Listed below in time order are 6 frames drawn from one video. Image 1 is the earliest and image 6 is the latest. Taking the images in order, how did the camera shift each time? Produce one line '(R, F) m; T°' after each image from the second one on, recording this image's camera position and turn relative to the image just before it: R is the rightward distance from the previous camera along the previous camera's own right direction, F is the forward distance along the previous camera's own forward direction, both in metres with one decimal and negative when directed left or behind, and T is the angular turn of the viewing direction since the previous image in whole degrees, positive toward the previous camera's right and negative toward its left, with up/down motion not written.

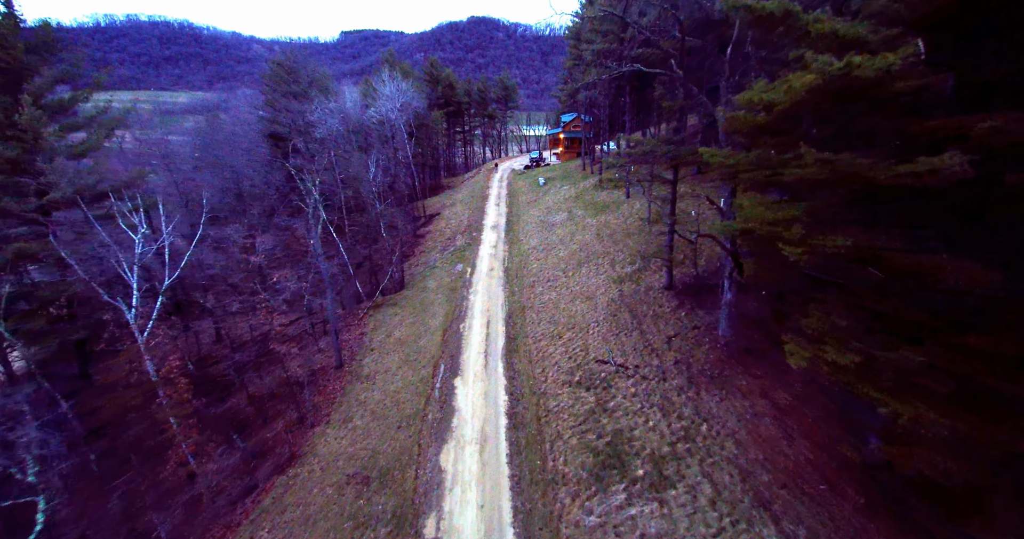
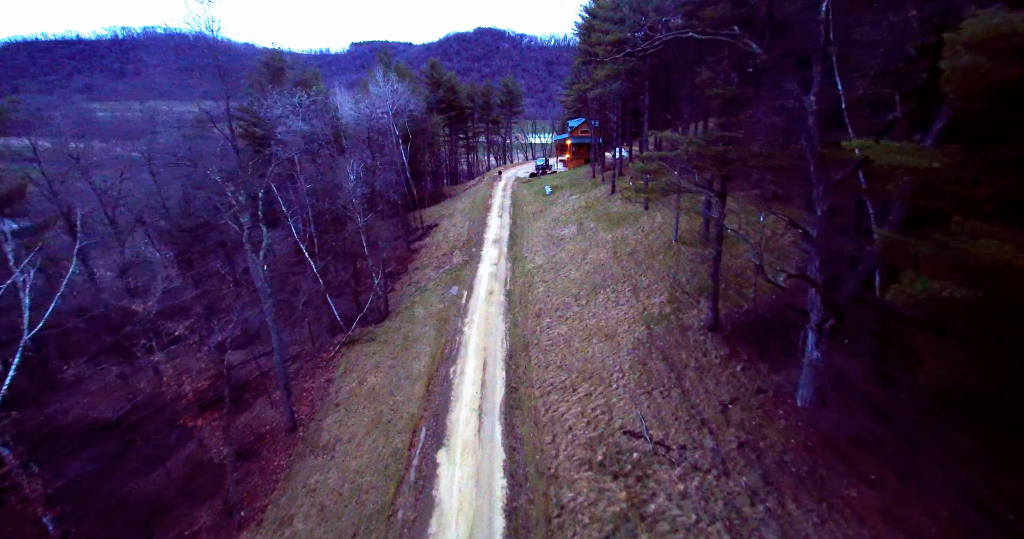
(+0.2, +4.4) m; -1°
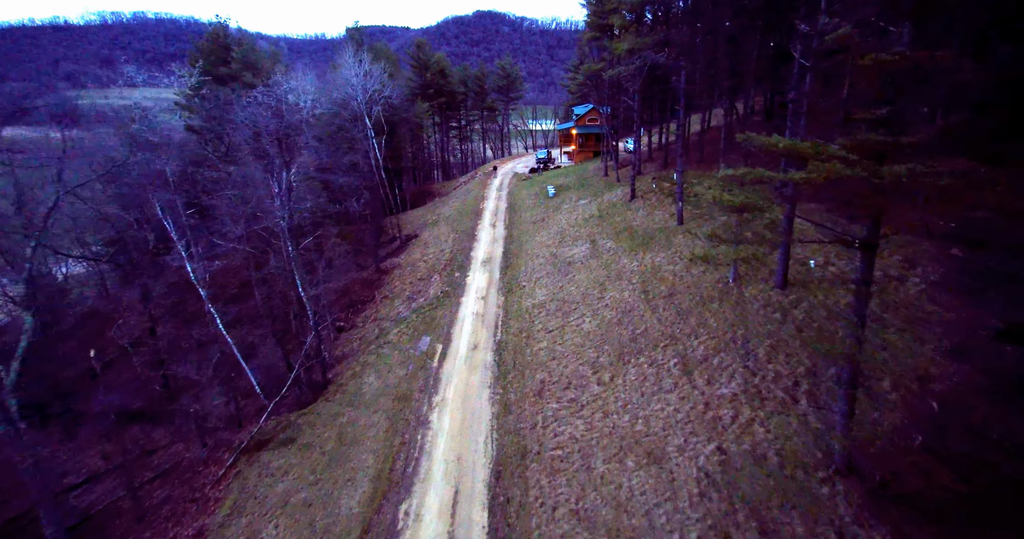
(+0.4, +7.0) m; 0°
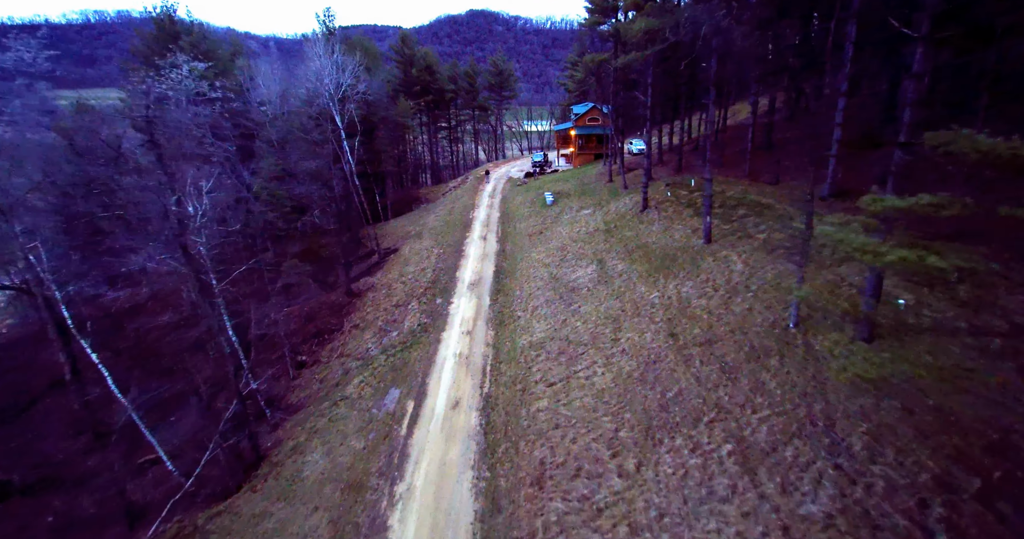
(+0.2, +3.9) m; +1°
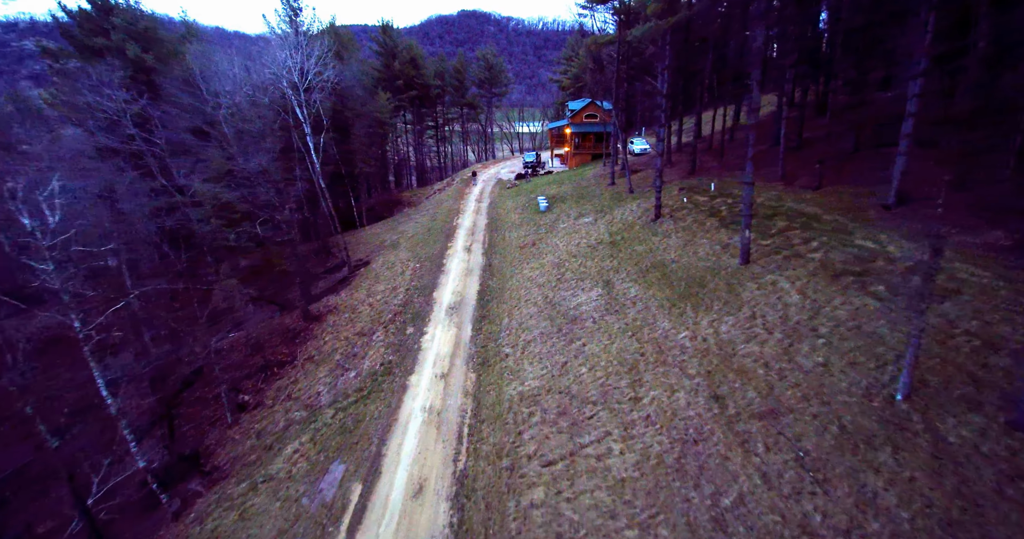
(+0.2, +3.9) m; +1°
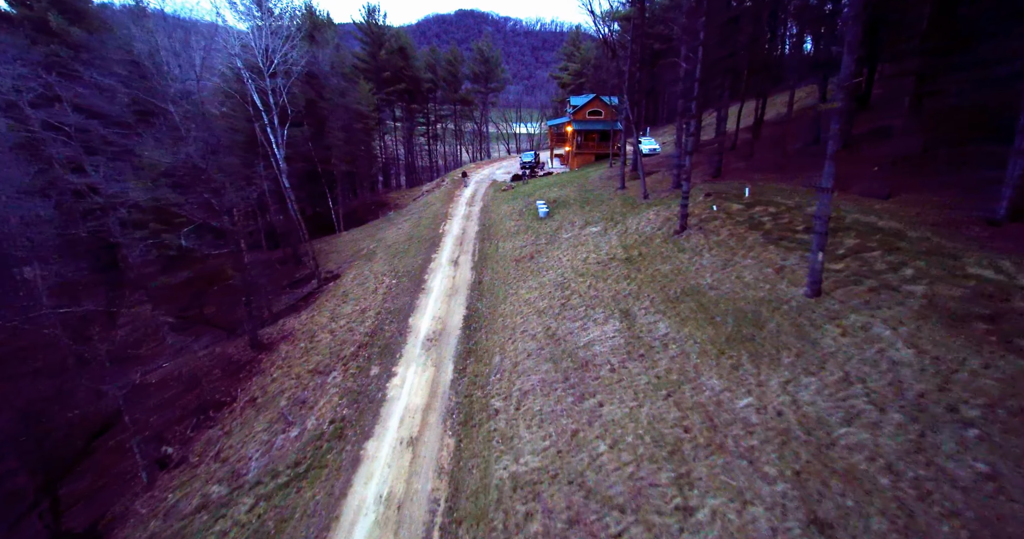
(+0.1, +3.6) m; +1°
